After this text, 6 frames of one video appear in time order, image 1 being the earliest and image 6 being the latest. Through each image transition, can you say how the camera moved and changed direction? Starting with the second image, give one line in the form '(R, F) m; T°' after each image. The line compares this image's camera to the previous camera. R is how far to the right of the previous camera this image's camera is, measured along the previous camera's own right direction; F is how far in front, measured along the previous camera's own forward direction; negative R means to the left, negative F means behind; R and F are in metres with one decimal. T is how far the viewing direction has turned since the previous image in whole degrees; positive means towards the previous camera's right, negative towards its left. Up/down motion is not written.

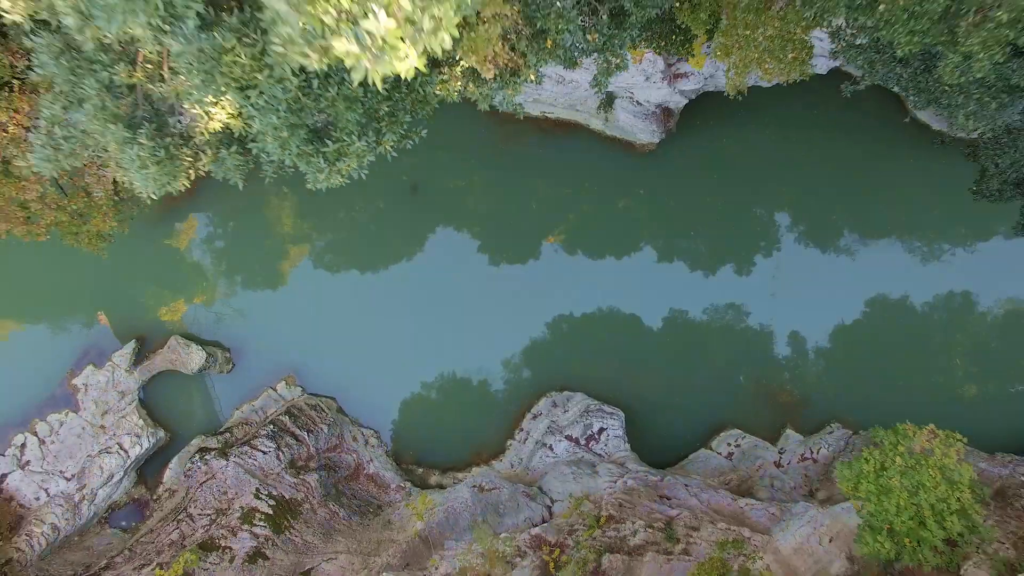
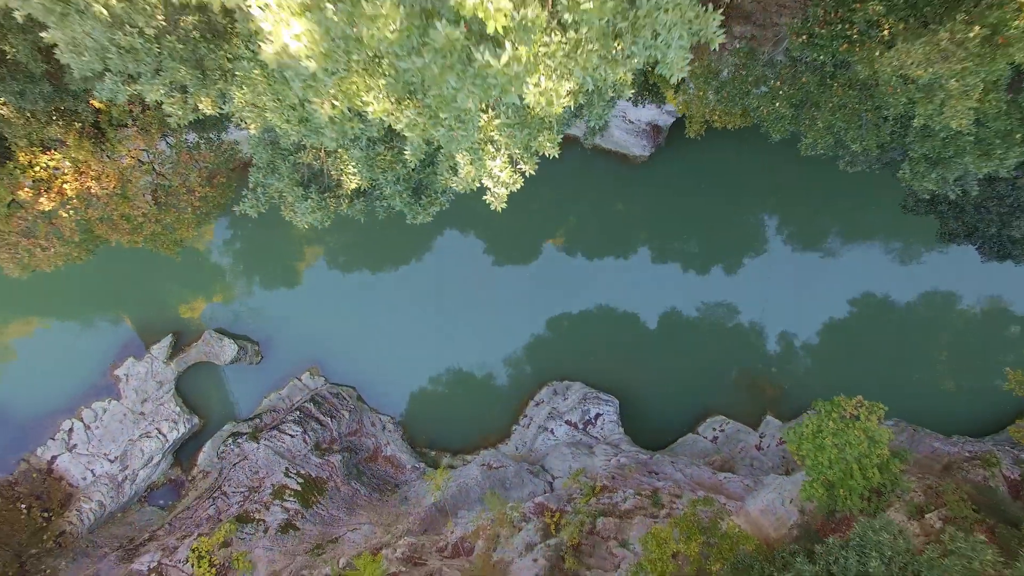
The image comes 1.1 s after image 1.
(-0.2, -2.0) m; 0°
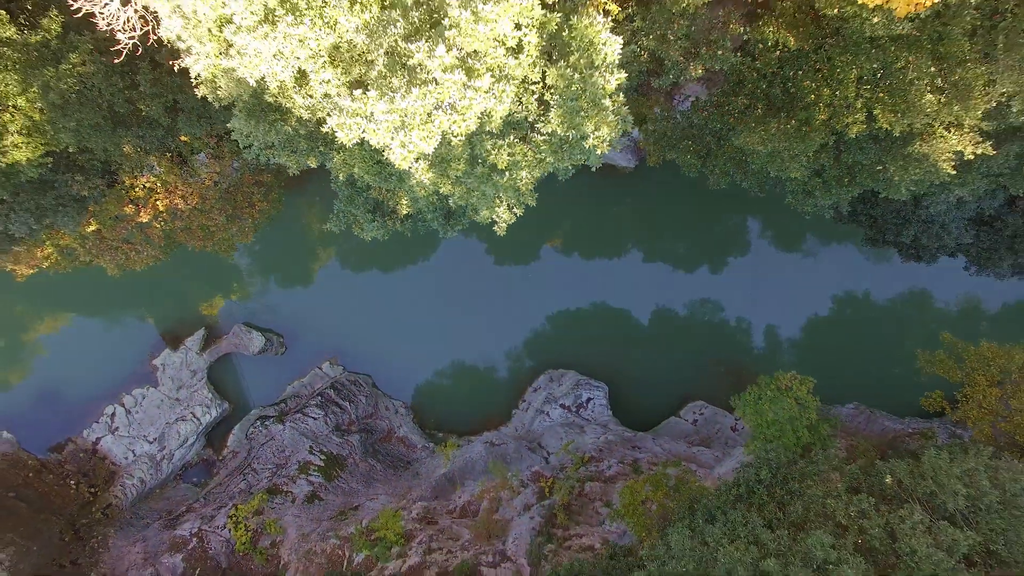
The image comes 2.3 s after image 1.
(0.0, -2.4) m; 0°
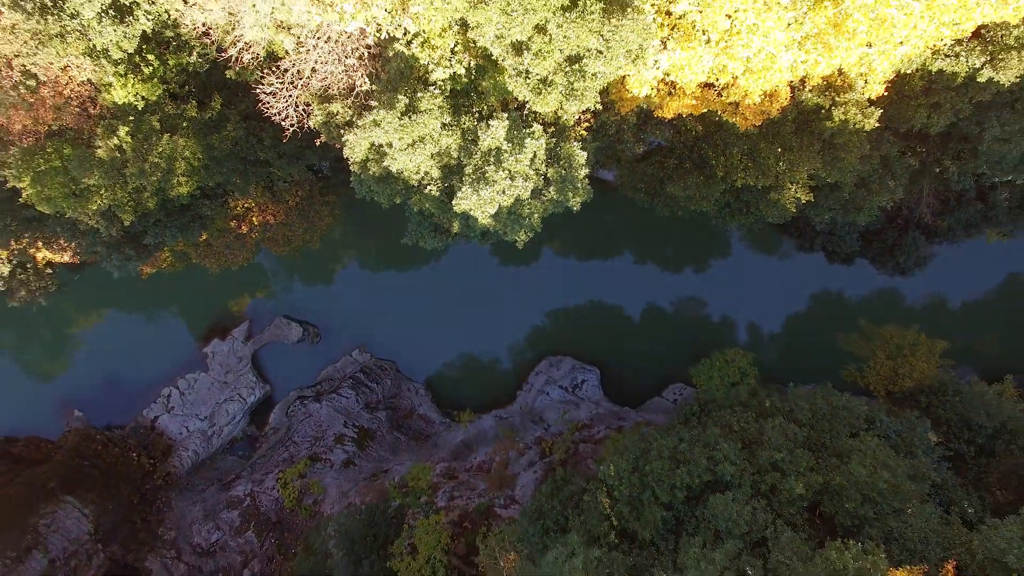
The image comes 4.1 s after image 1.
(-0.3, -3.8) m; 0°
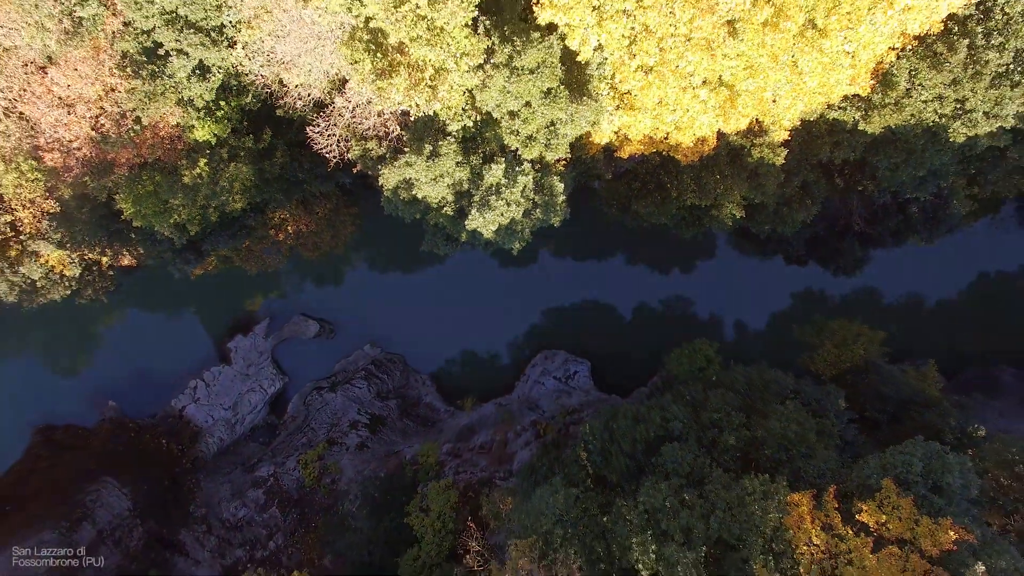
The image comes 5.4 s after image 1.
(+0.1, -2.6) m; 0°
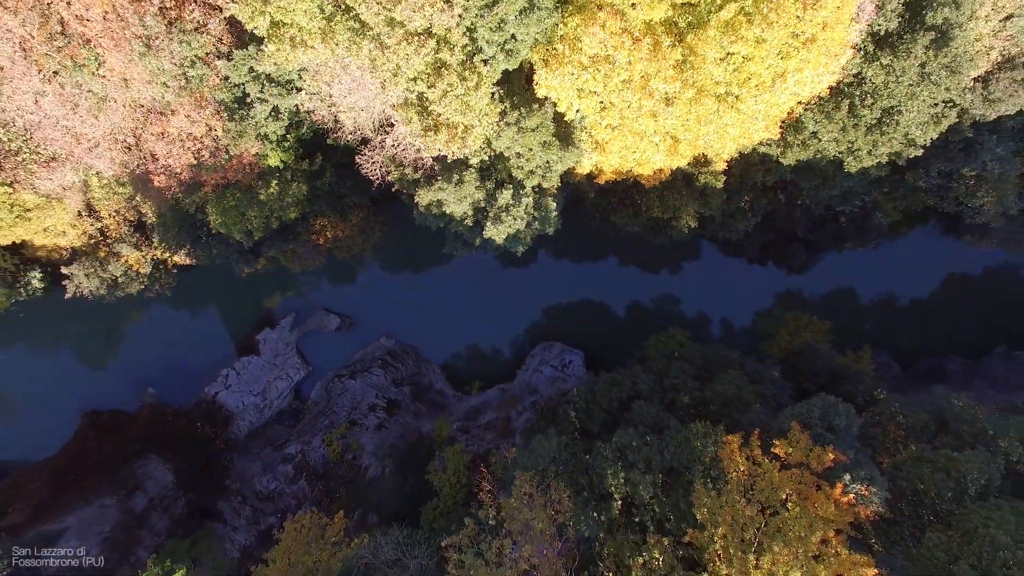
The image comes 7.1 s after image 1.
(-0.2, -3.4) m; 0°
